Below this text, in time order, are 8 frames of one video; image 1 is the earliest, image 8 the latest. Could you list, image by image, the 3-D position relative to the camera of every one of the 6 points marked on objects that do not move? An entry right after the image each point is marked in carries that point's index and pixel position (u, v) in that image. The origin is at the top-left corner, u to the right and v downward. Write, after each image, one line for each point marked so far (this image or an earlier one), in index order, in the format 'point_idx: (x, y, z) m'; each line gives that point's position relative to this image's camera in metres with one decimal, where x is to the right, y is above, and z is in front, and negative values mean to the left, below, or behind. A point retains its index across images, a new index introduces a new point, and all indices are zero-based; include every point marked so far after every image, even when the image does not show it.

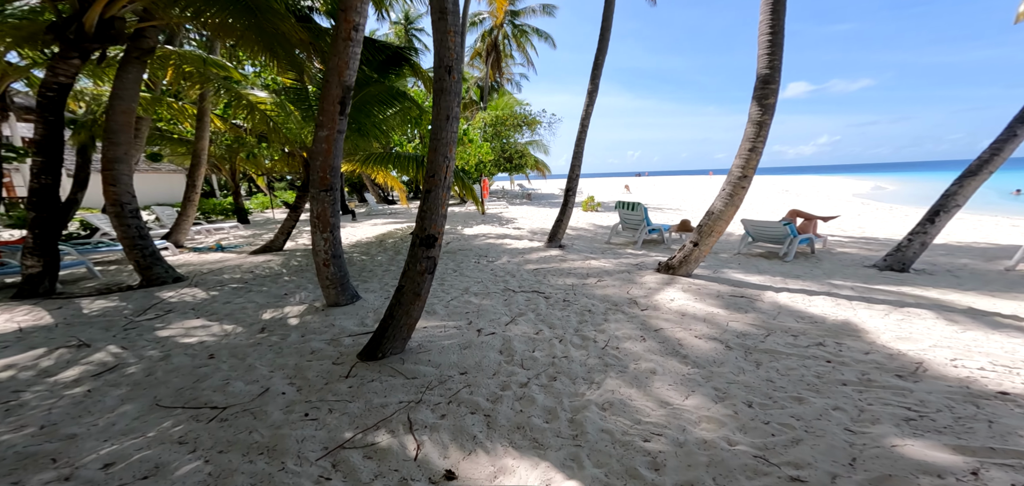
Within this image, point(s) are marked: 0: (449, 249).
0: (-1.2, -0.1, +7.2) m
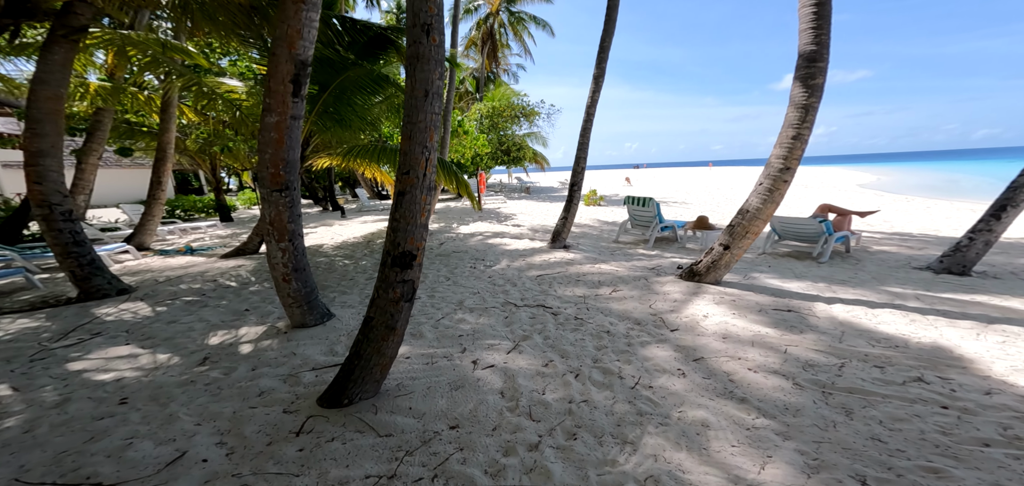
0: (-1.1, -0.2, +6.4) m
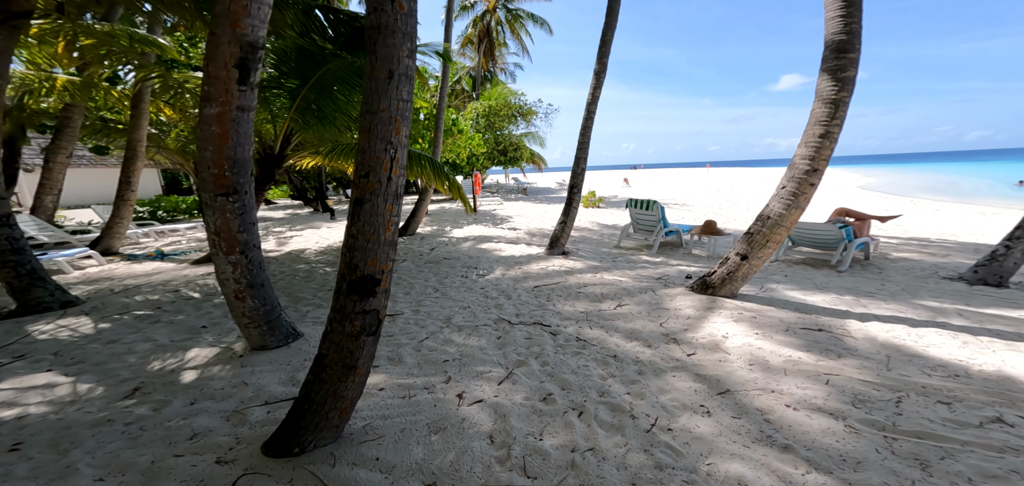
0: (-1.2, -0.3, +6.0) m
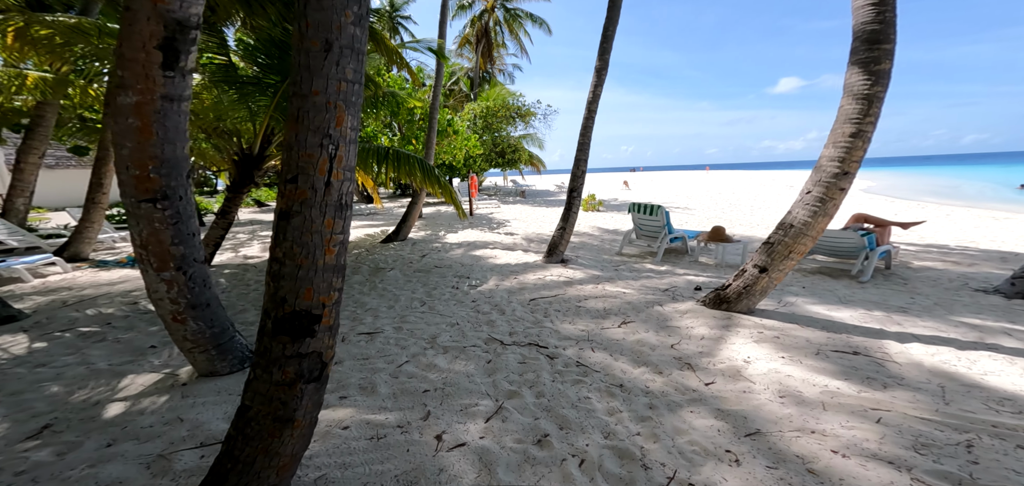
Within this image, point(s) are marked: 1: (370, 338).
0: (-1.3, -0.4, +5.6) m
1: (-1.2, -0.8, +3.4) m
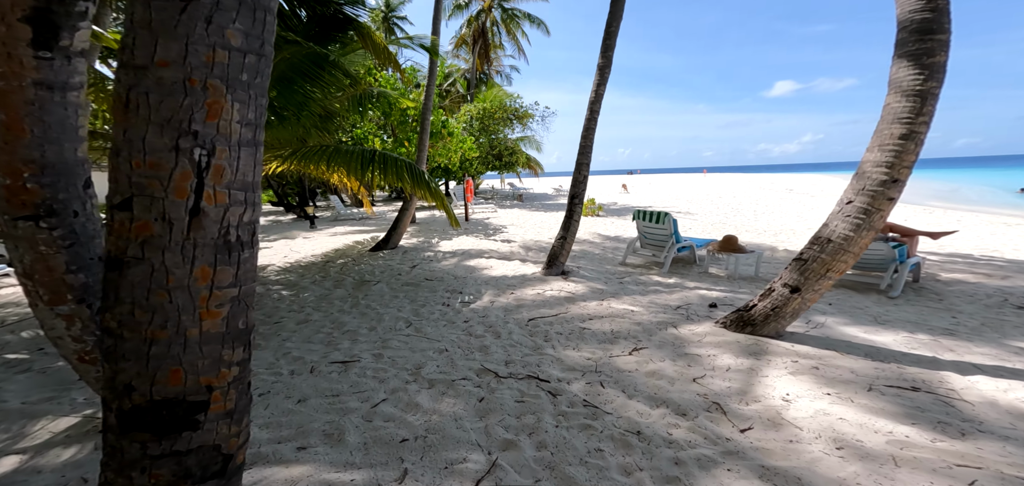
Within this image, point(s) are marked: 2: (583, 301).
0: (-1.3, -0.5, +5.1) m
1: (-1.2, -0.9, +3.0) m
2: (+0.8, -0.6, +4.4) m
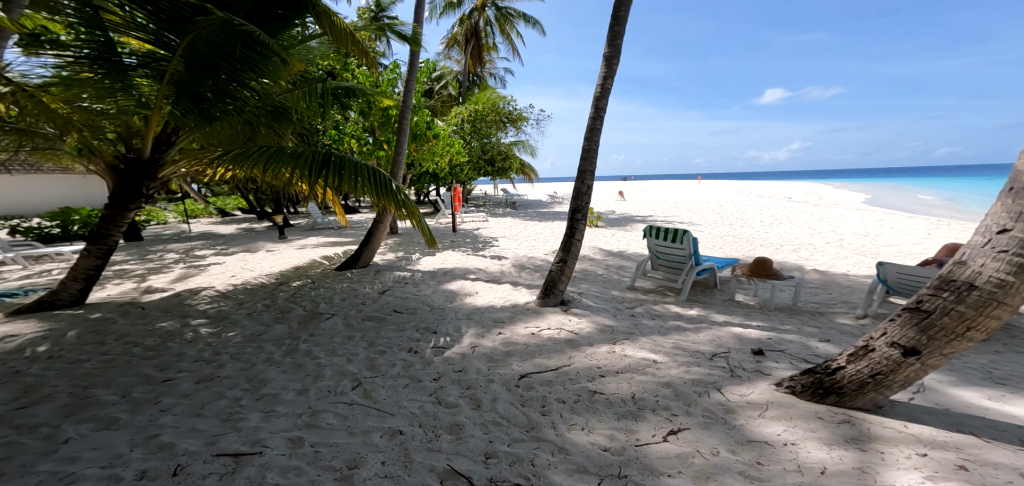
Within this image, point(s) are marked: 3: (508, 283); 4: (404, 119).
0: (-1.5, -0.7, +4.1) m
1: (-1.3, -1.1, +2.0) m
2: (+0.7, -0.9, +3.4) m
3: (0.0, -0.5, +5.2) m
4: (-1.8, +2.1, +6.7) m
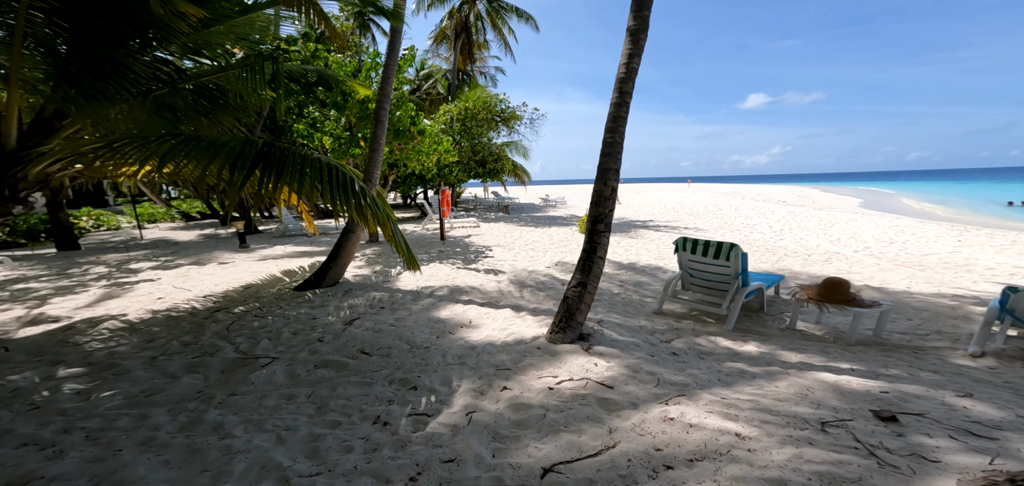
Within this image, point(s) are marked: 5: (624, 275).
0: (-1.4, -0.9, +3.1) m
1: (-1.2, -1.3, +0.9) m
2: (+0.7, -1.0, +2.4) m
3: (0.0, -0.7, +4.2) m
4: (-1.8, +1.9, +5.7) m
5: (+1.6, -0.4, +5.7) m
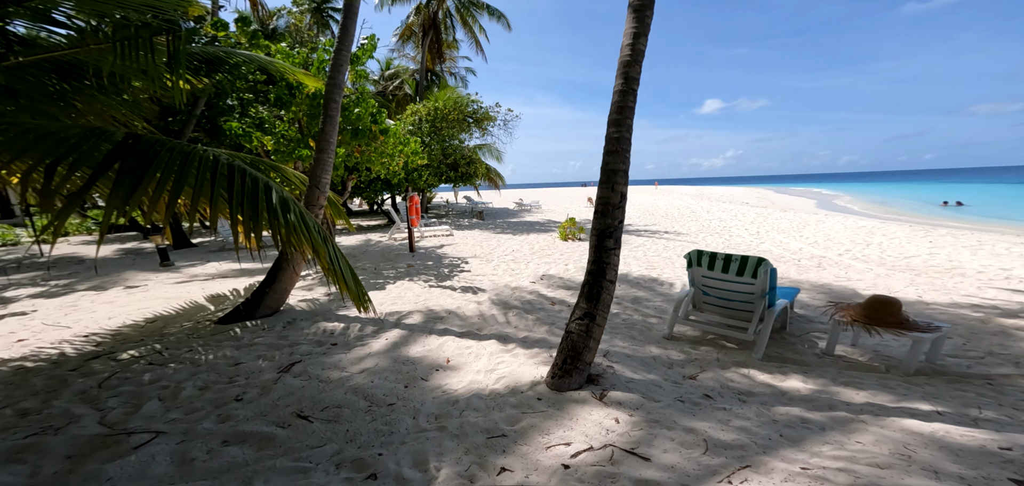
0: (-1.4, -1.0, +2.2) m
1: (-1.1, -1.4, +0.1) m
2: (+0.8, -1.1, +1.7) m
3: (-0.2, -0.8, +3.5) m
4: (-2.1, +1.7, +4.8) m
5: (+1.3, -0.6, +5.1) m
